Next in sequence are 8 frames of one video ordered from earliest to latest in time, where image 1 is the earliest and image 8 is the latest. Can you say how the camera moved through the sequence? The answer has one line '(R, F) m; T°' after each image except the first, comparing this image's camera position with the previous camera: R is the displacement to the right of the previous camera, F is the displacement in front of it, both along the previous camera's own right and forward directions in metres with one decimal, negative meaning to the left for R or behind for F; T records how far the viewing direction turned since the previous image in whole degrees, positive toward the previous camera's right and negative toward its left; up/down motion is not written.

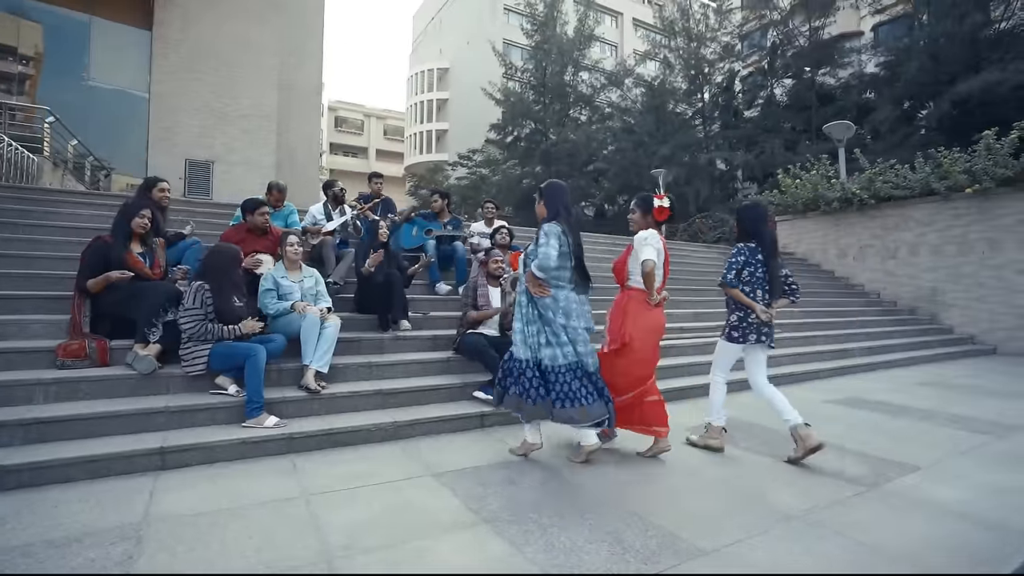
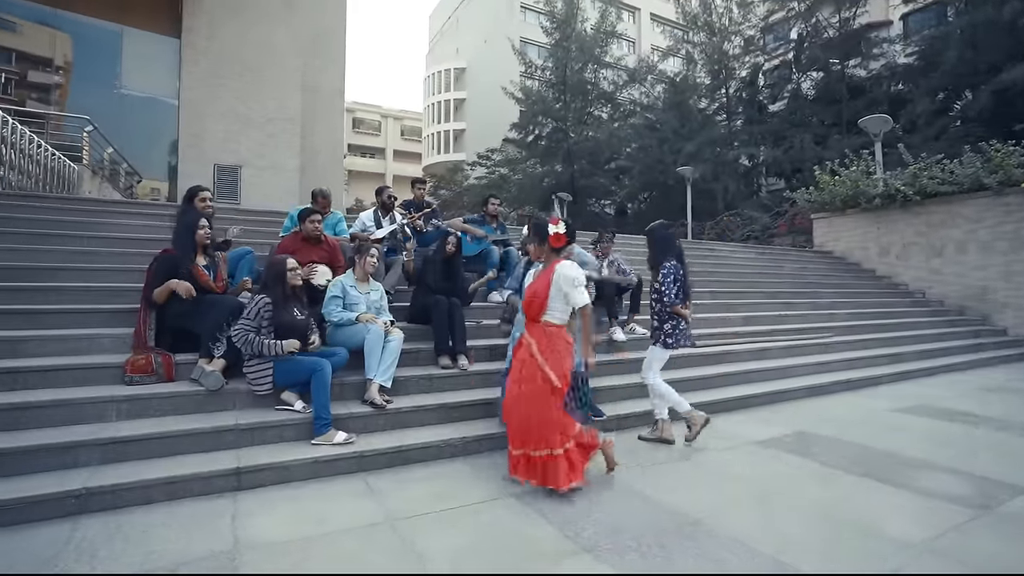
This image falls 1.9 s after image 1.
(-0.5, +0.1) m; -2°
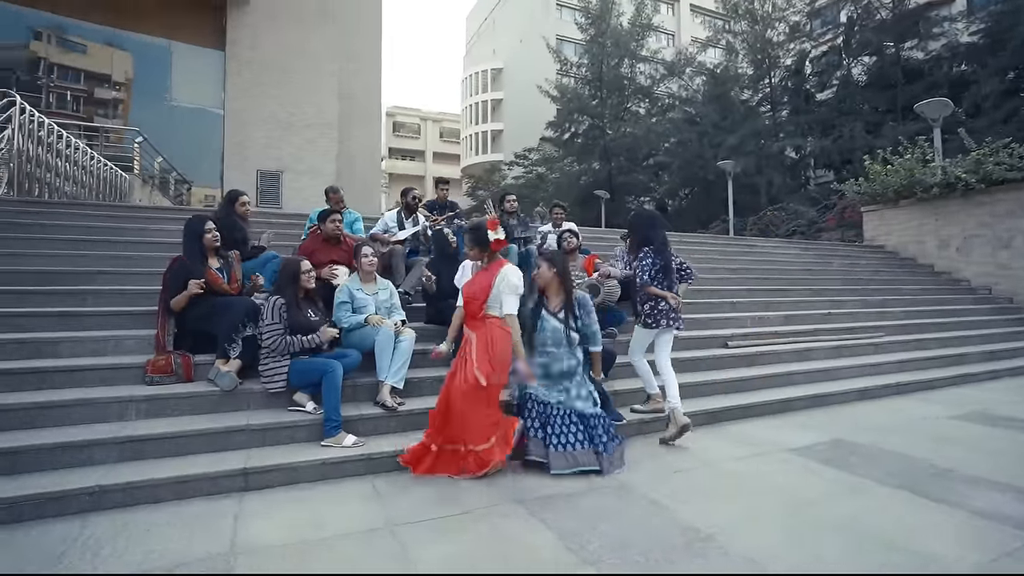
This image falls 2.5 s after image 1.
(+0.3, +0.2) m; -4°
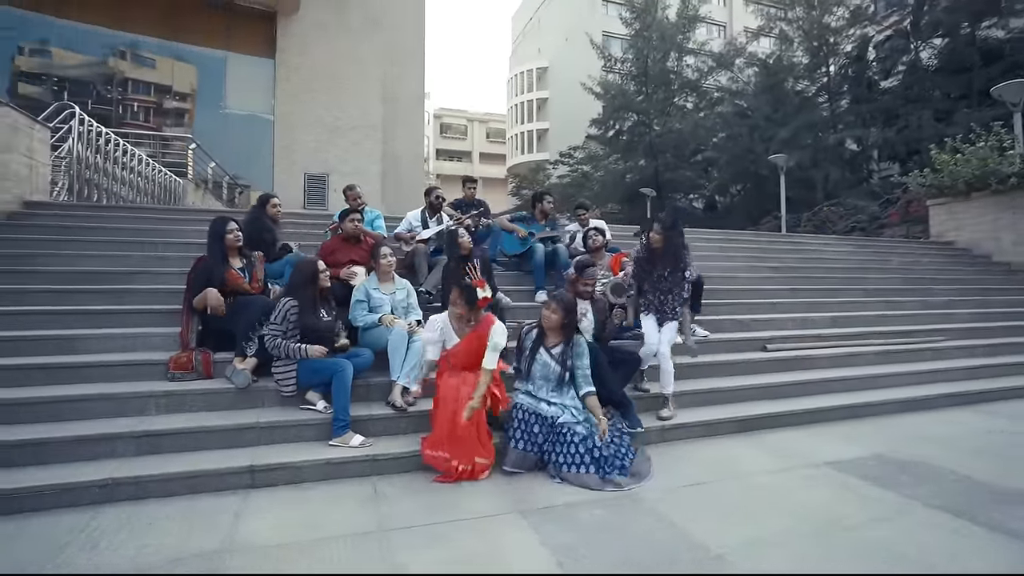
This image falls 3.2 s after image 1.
(+0.3, +0.2) m; -5°
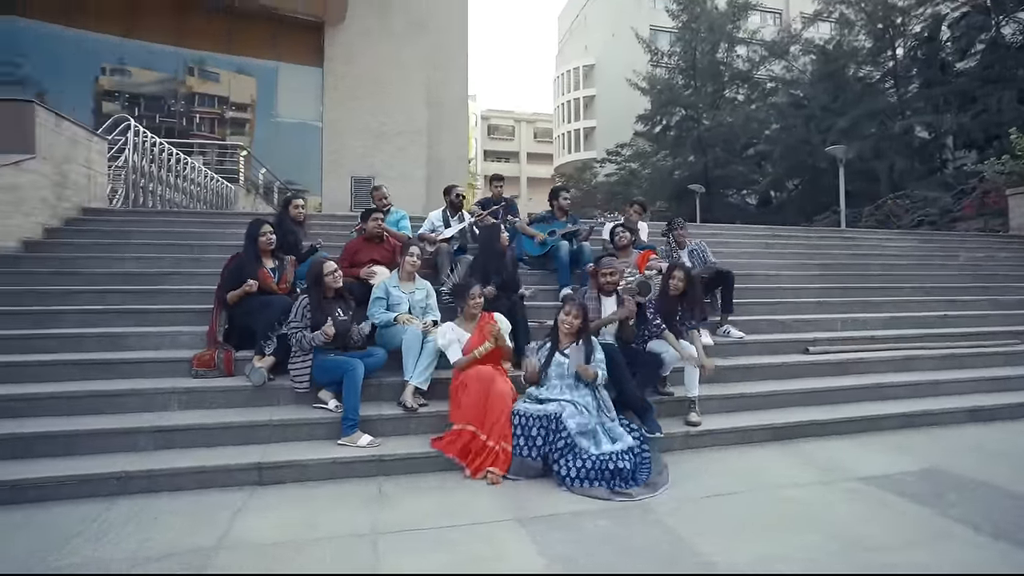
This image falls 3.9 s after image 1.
(+0.3, +0.1) m; -5°
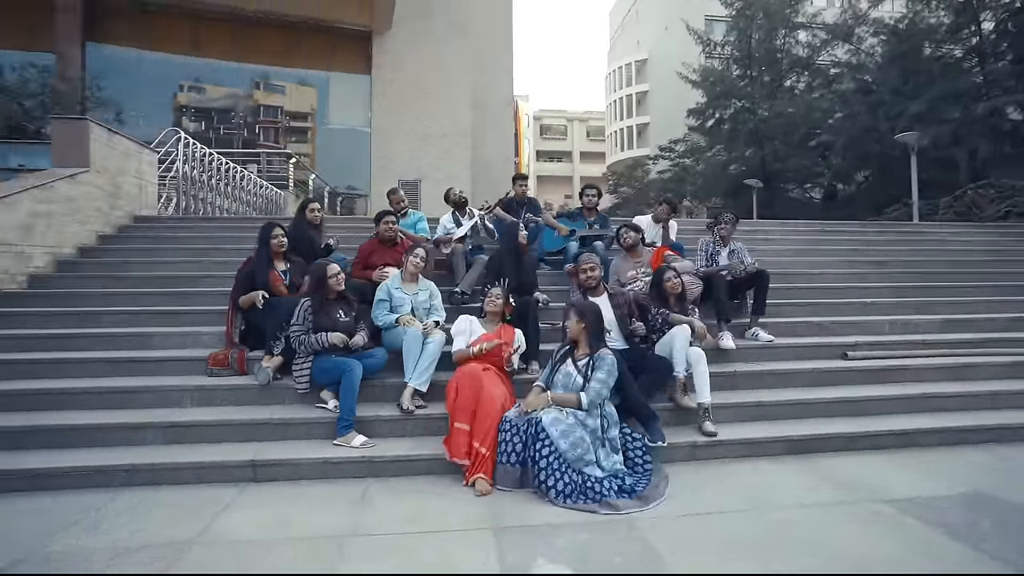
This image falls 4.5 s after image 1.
(+0.5, +0.1) m; -6°
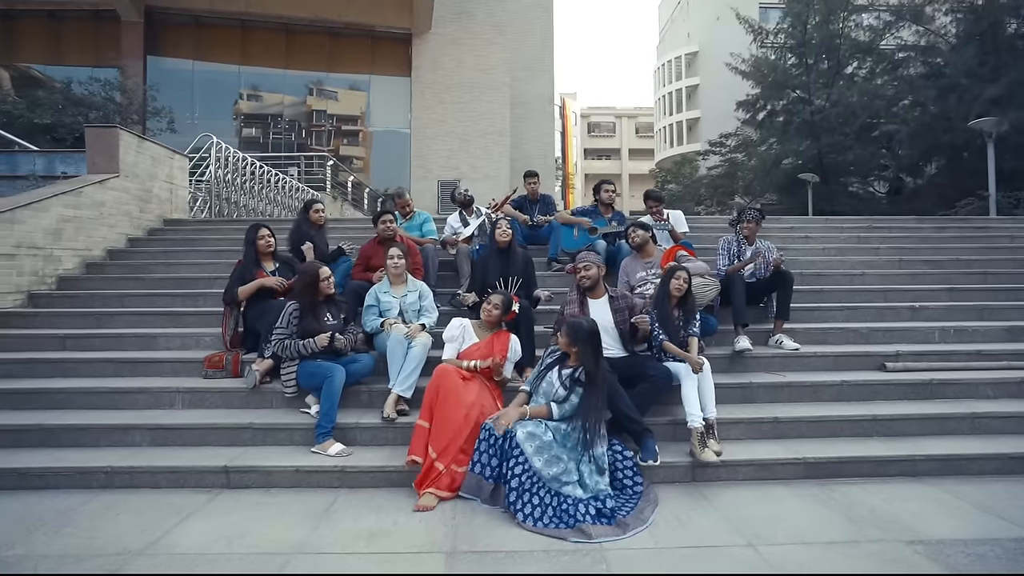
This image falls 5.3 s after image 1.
(+0.5, +0.3) m; -5°
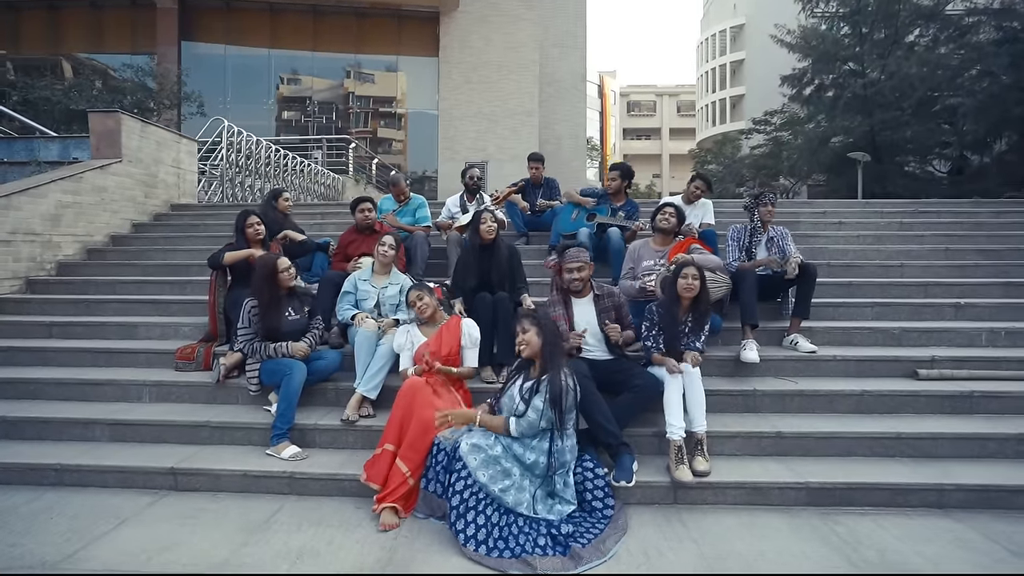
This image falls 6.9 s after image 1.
(+0.5, +0.4) m; -4°
